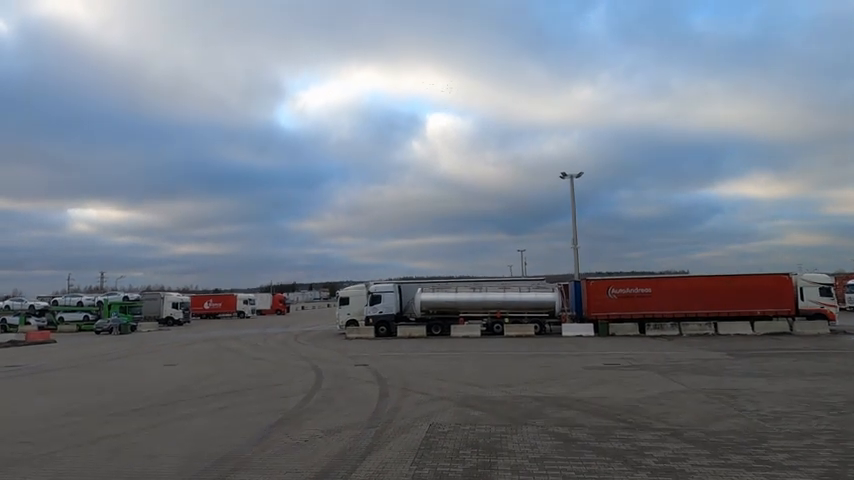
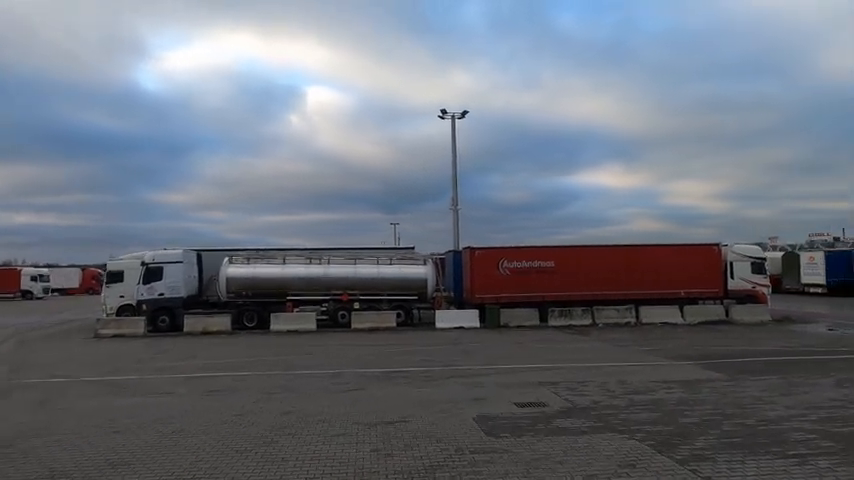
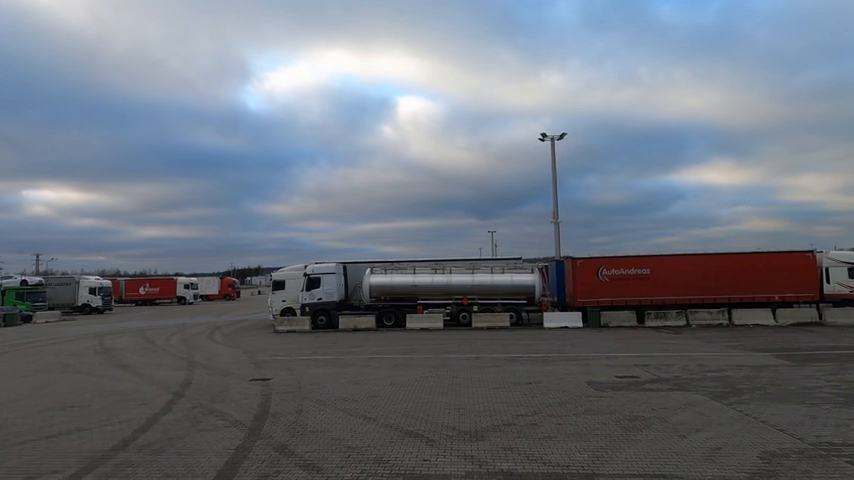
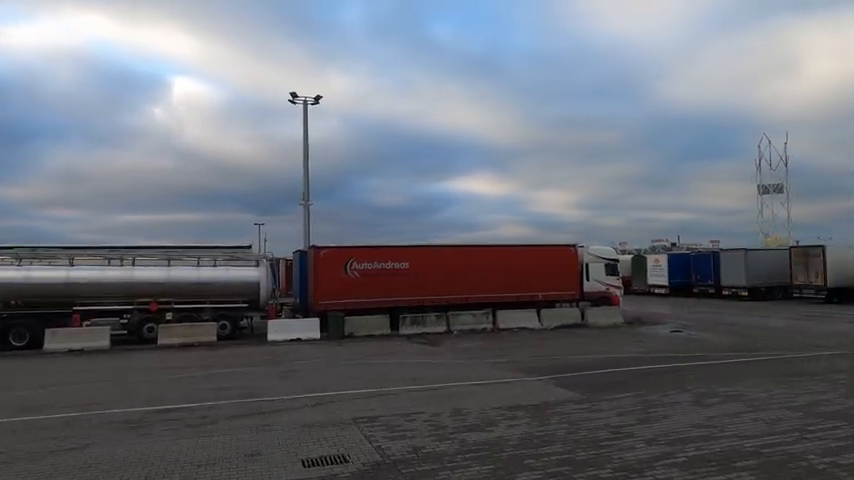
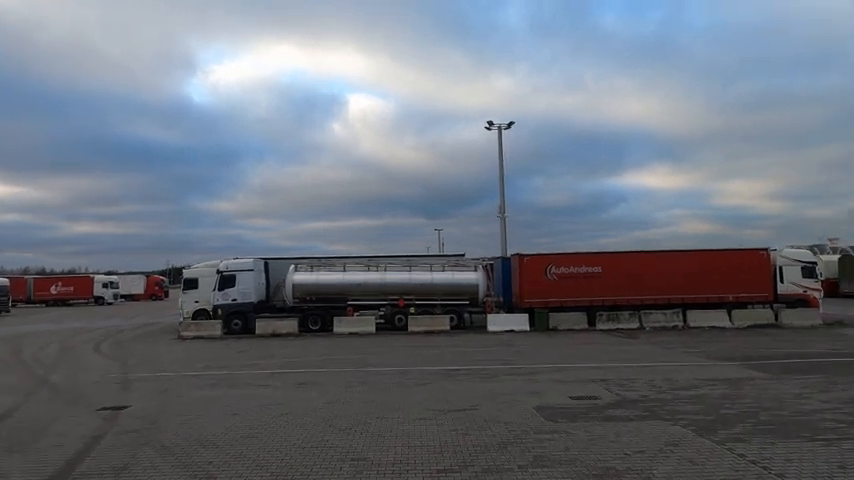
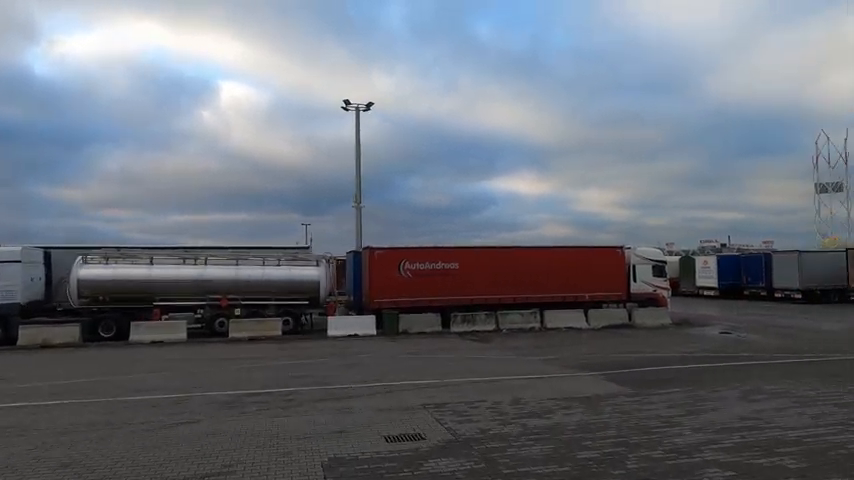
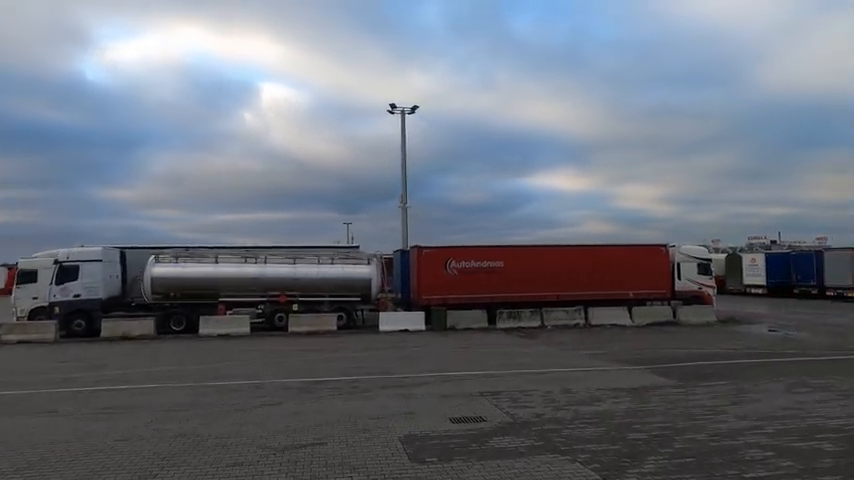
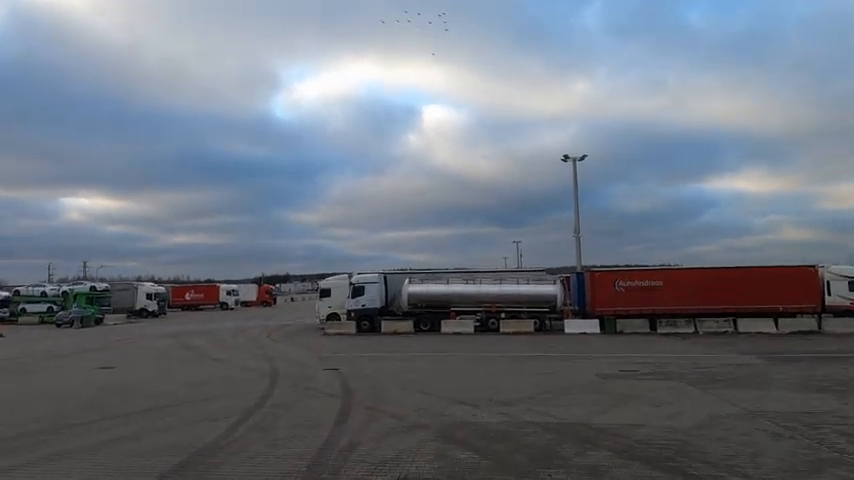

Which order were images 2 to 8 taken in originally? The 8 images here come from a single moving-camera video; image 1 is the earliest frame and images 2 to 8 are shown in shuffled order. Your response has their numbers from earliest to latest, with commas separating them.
8, 3, 5, 2, 7, 6, 4
